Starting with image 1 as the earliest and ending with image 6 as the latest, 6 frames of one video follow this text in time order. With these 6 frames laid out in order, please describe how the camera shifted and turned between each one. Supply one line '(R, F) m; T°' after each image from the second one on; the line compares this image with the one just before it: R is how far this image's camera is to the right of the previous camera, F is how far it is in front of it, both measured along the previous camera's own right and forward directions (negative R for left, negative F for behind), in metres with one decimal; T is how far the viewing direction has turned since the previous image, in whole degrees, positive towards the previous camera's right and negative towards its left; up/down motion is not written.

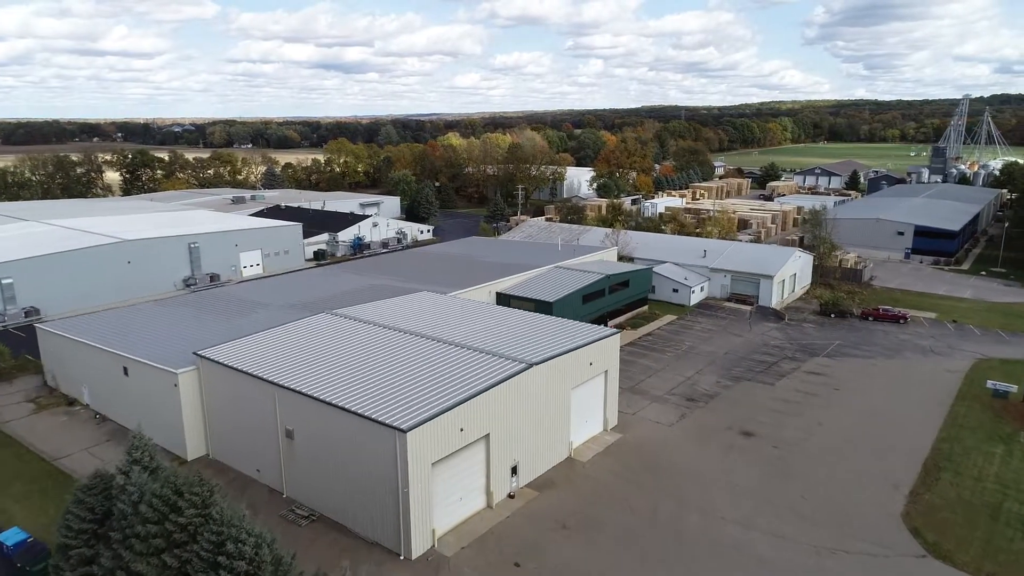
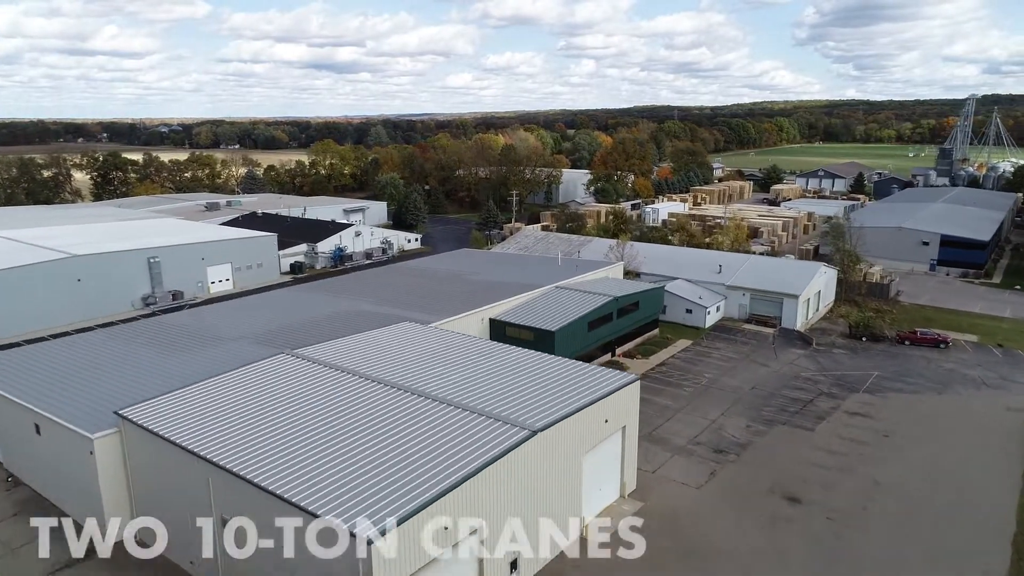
(-0.1, +3.1) m; +1°
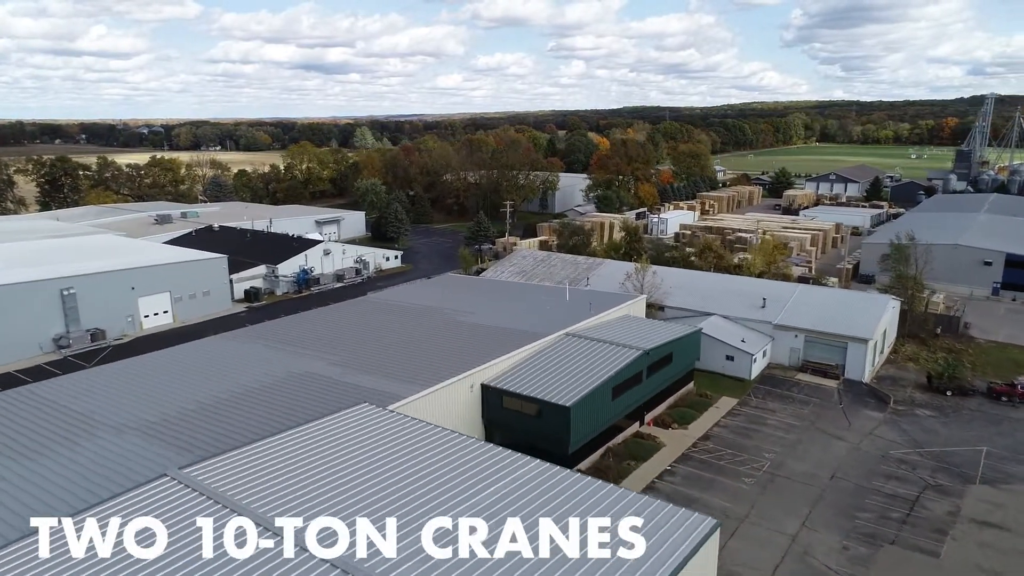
(-0.2, +5.4) m; +1°
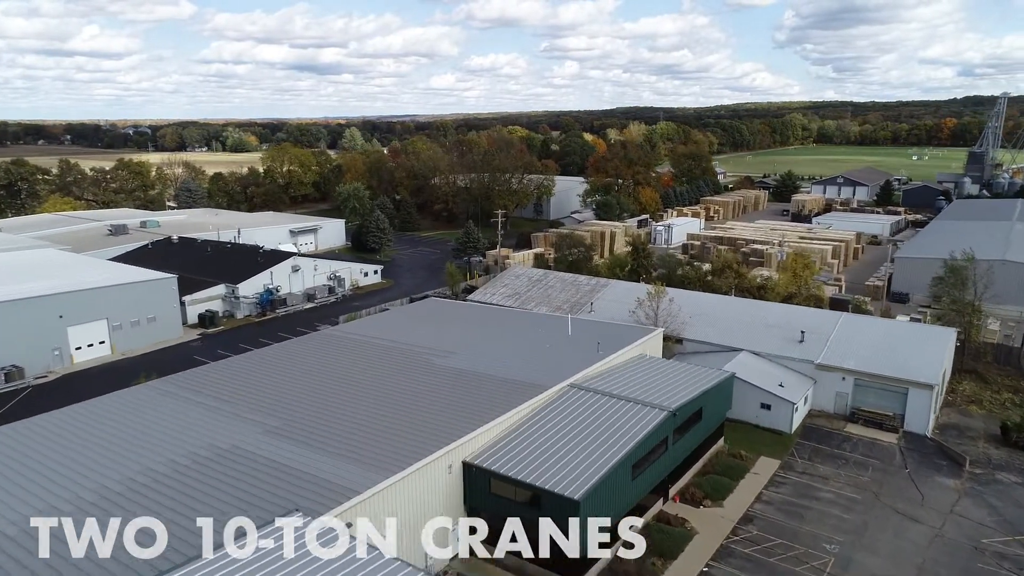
(+0.1, +3.7) m; 0°
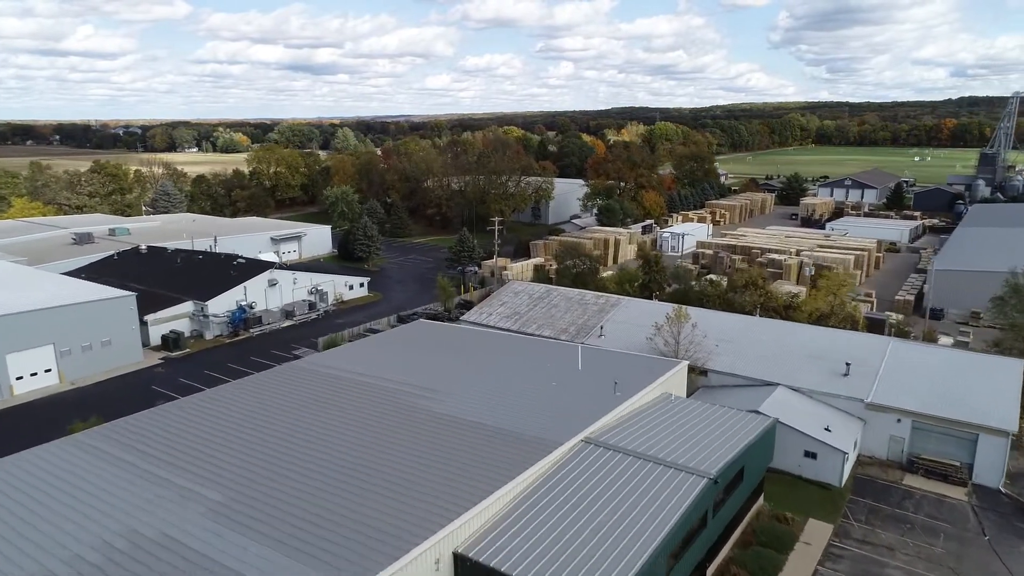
(-0.1, +2.7) m; 0°
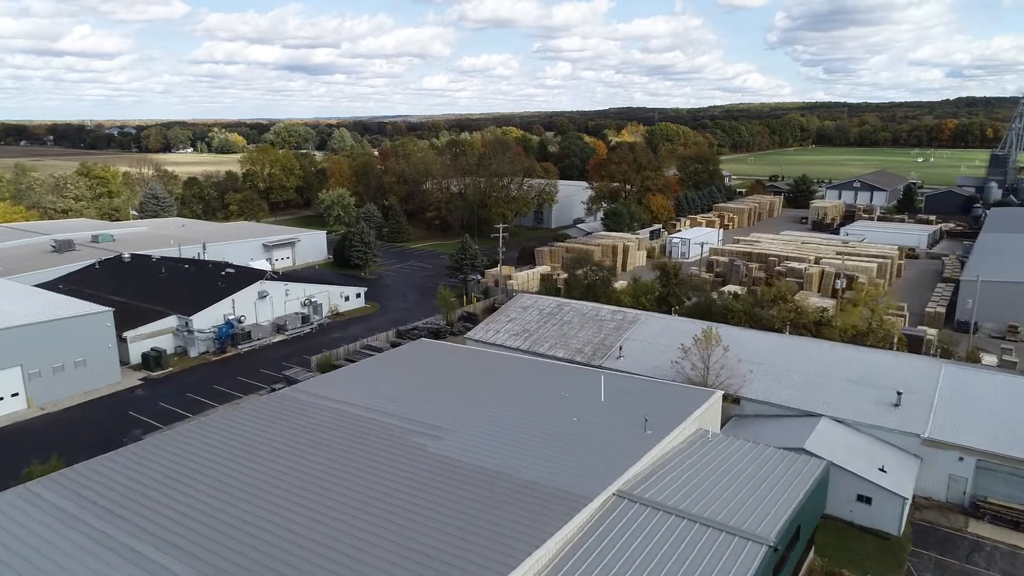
(-0.3, +1.7) m; 0°
